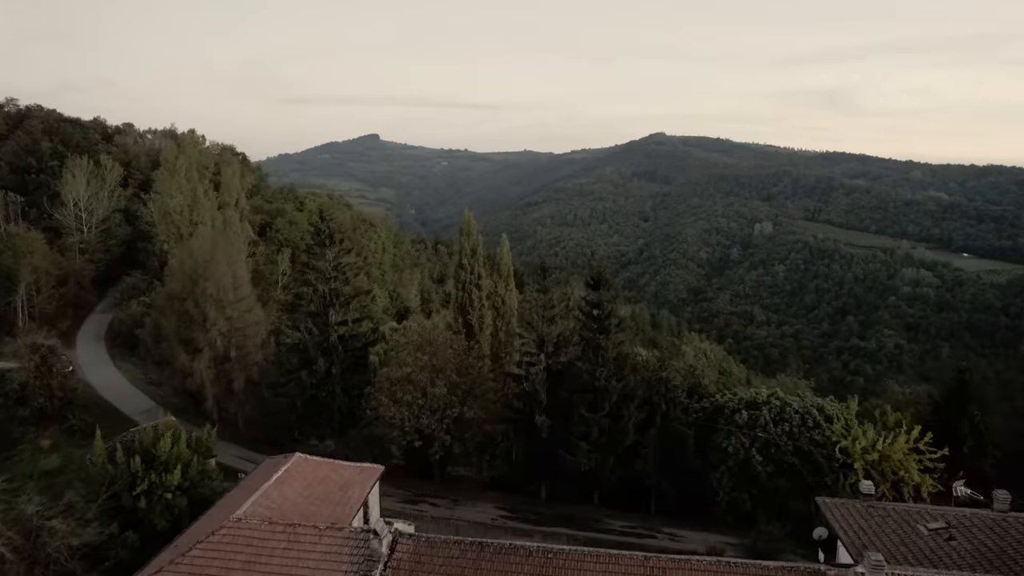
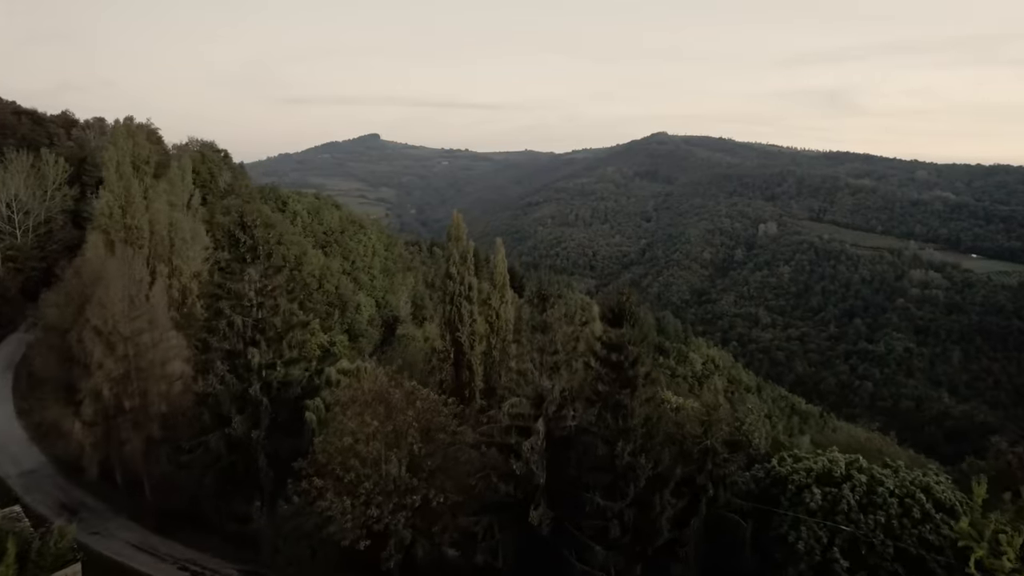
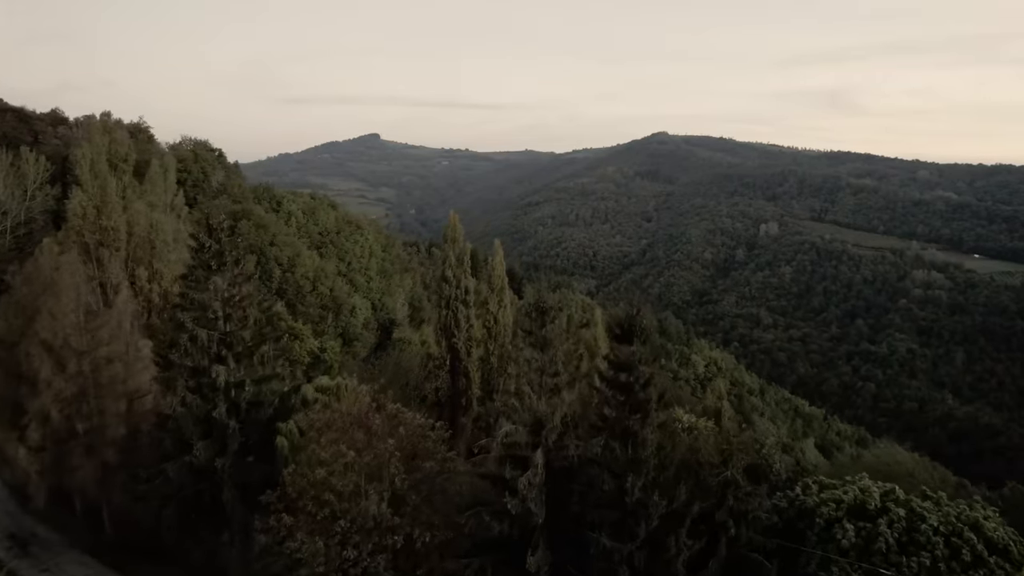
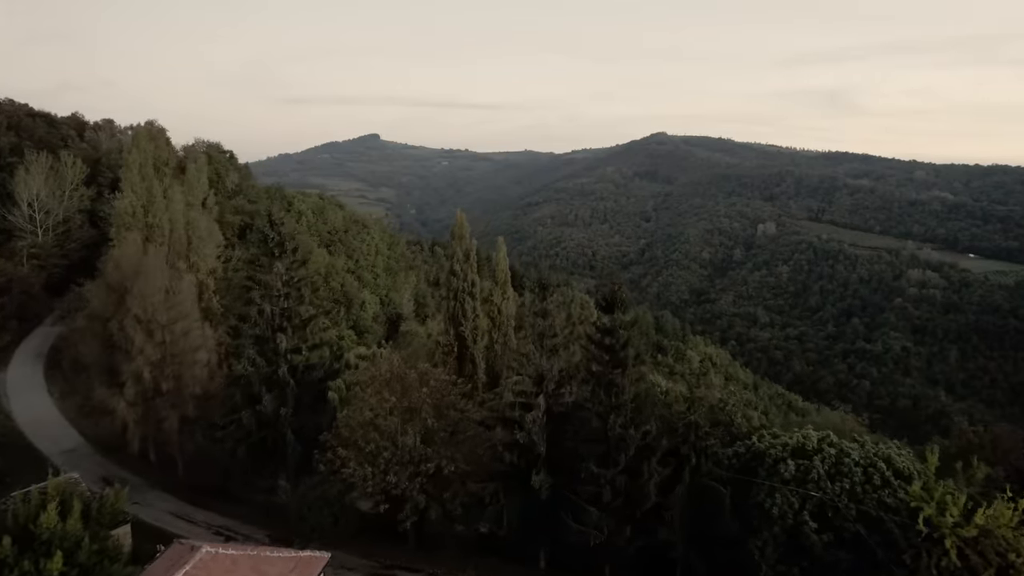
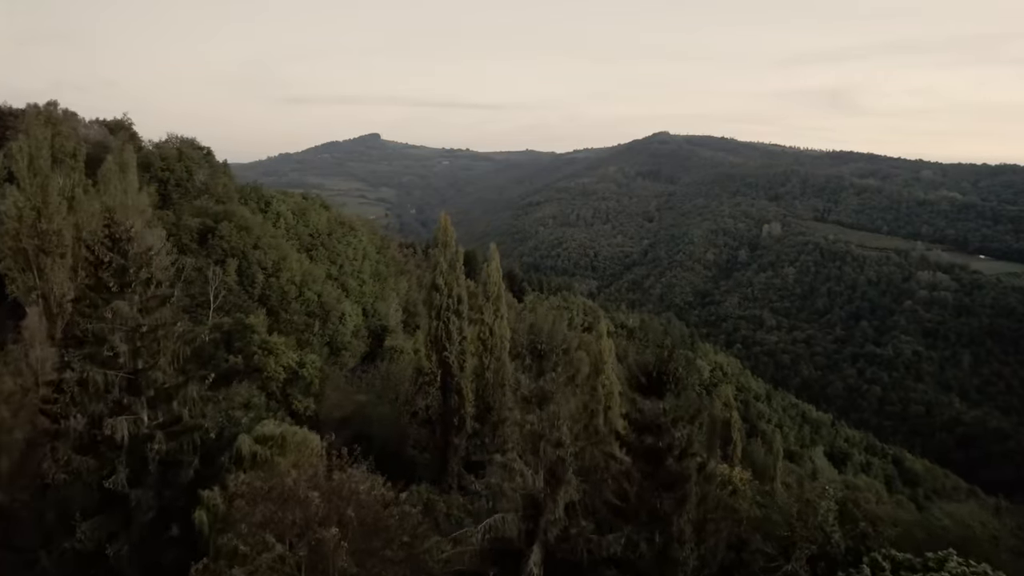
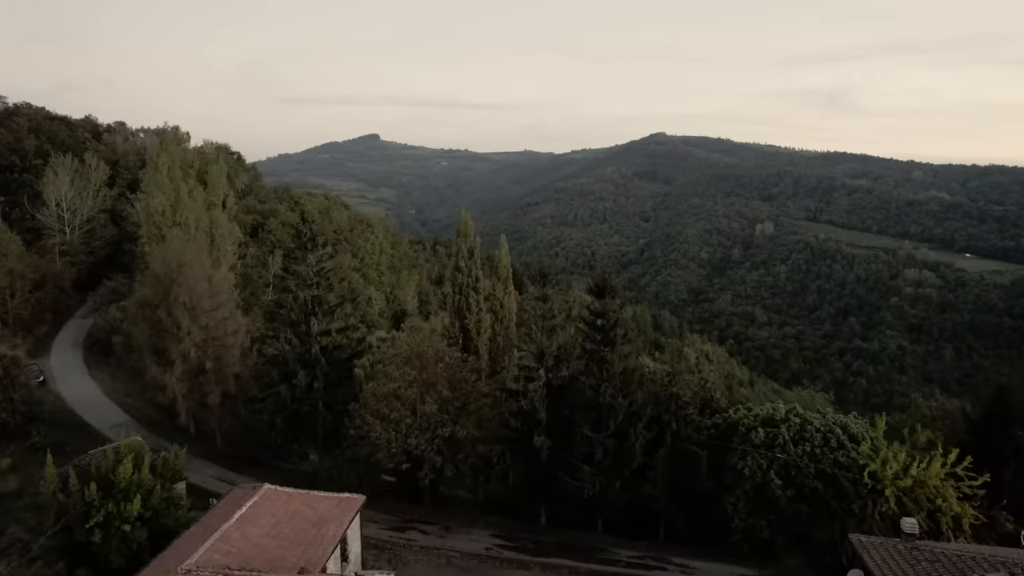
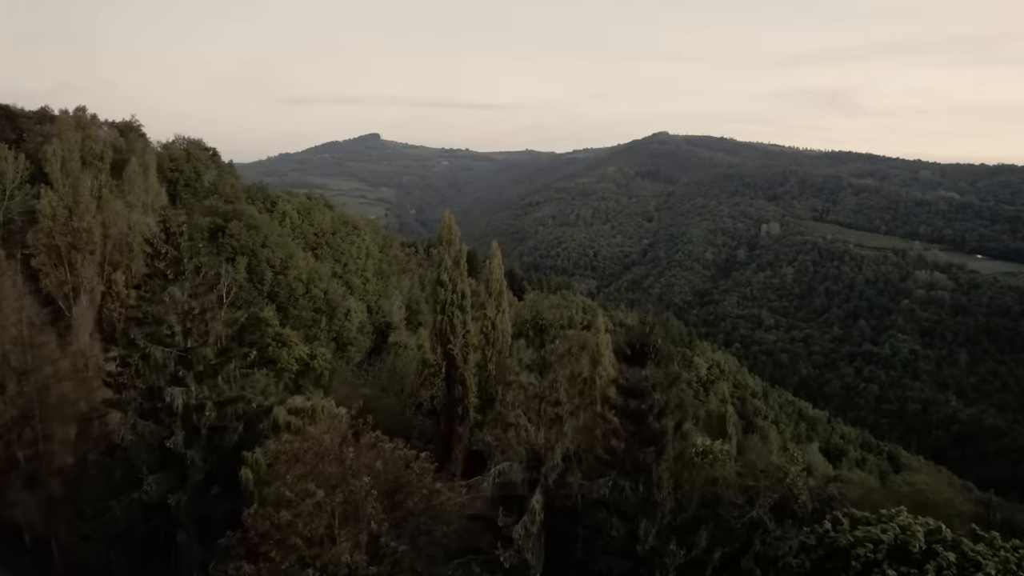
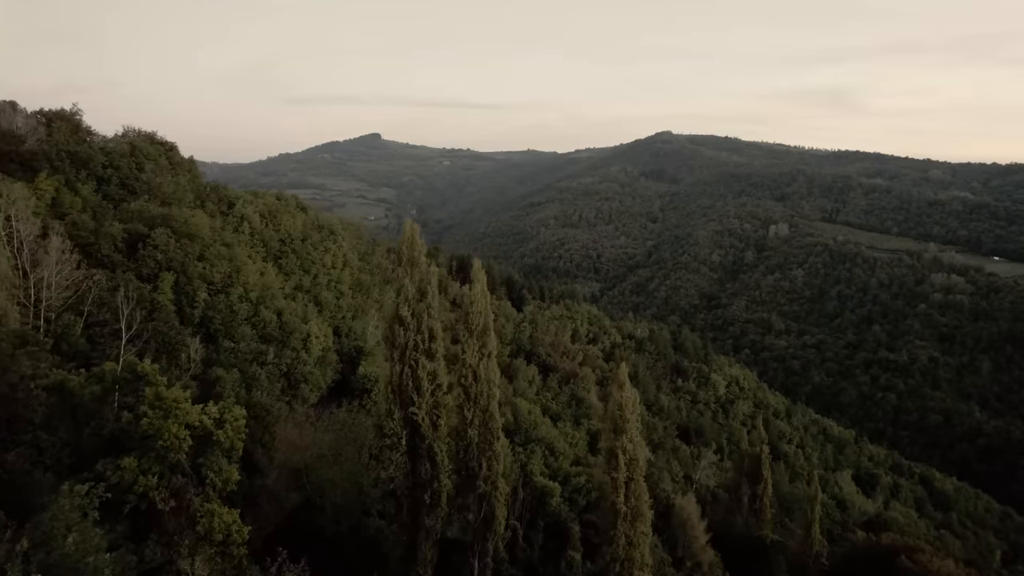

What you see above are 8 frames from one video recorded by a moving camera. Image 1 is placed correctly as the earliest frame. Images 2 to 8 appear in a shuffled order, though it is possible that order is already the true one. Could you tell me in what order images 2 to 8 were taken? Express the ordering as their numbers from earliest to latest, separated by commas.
6, 4, 2, 3, 7, 5, 8
